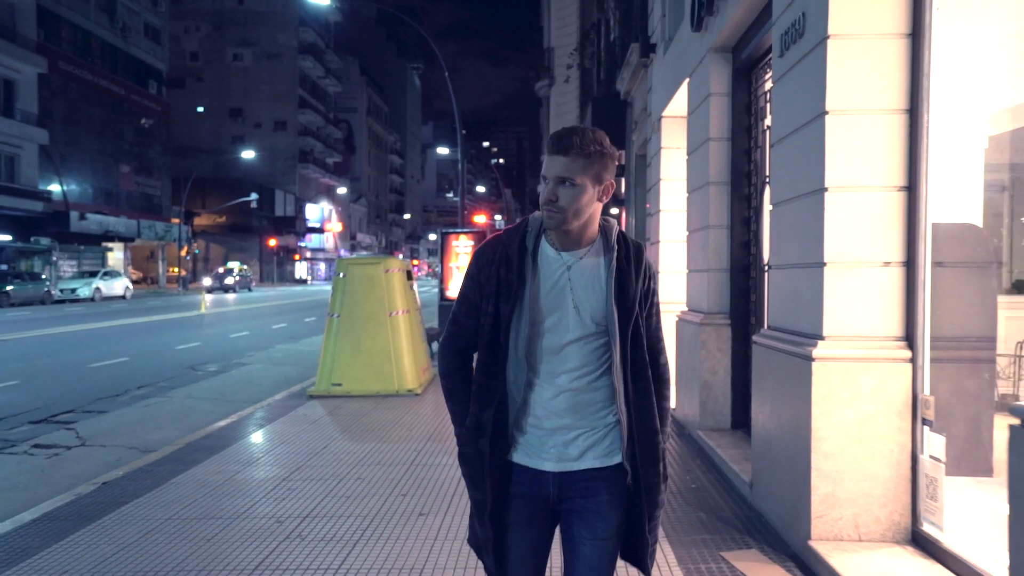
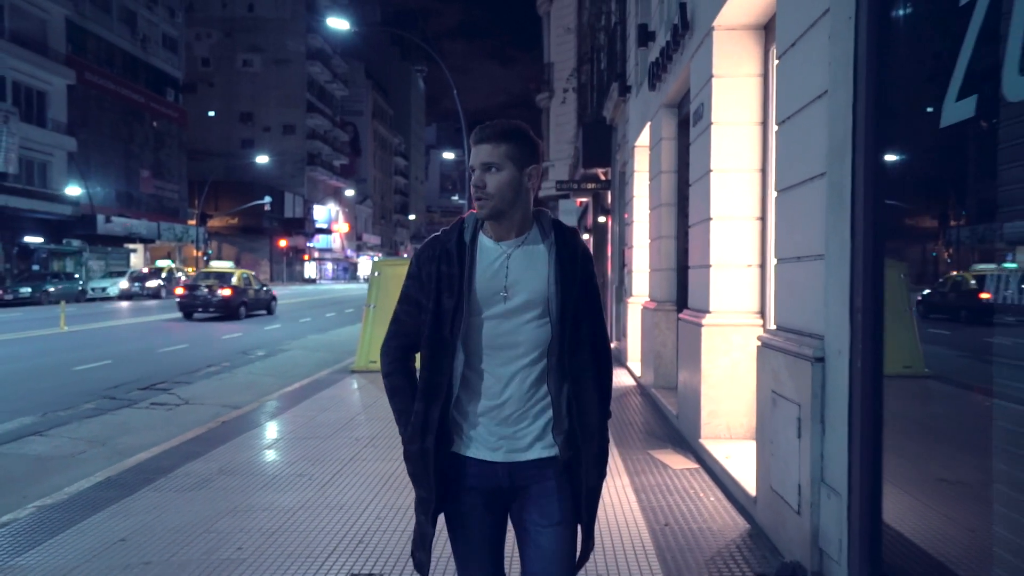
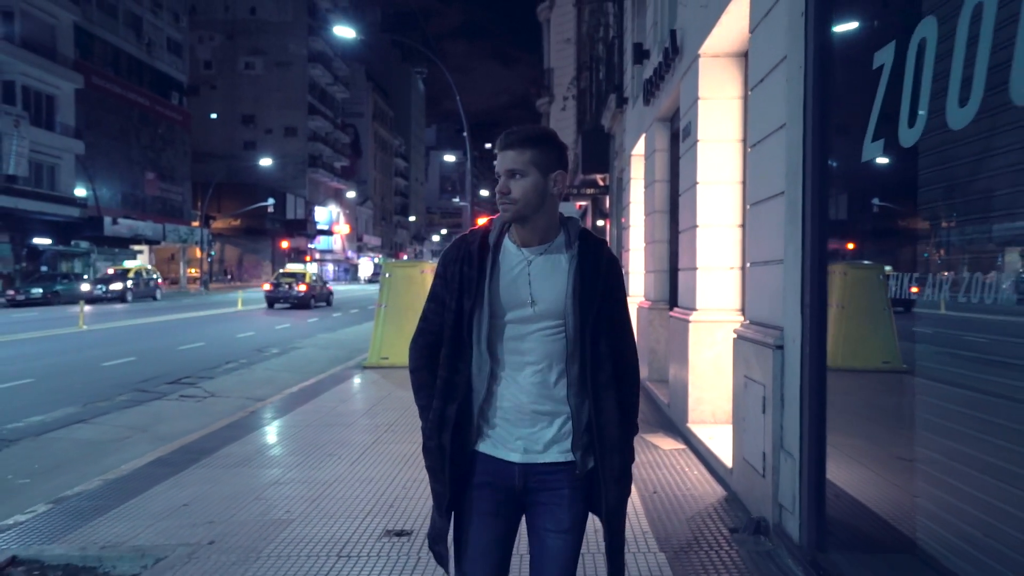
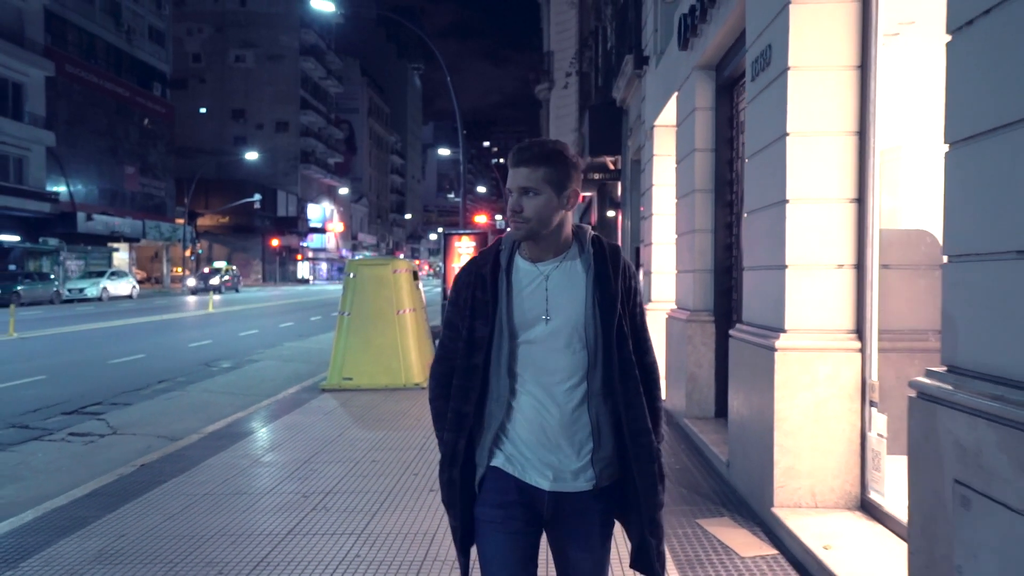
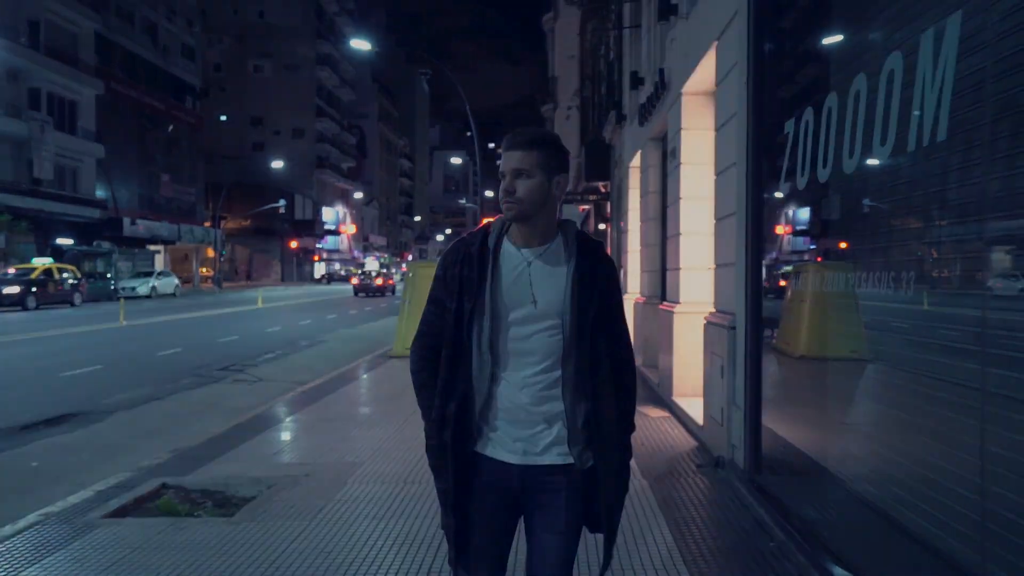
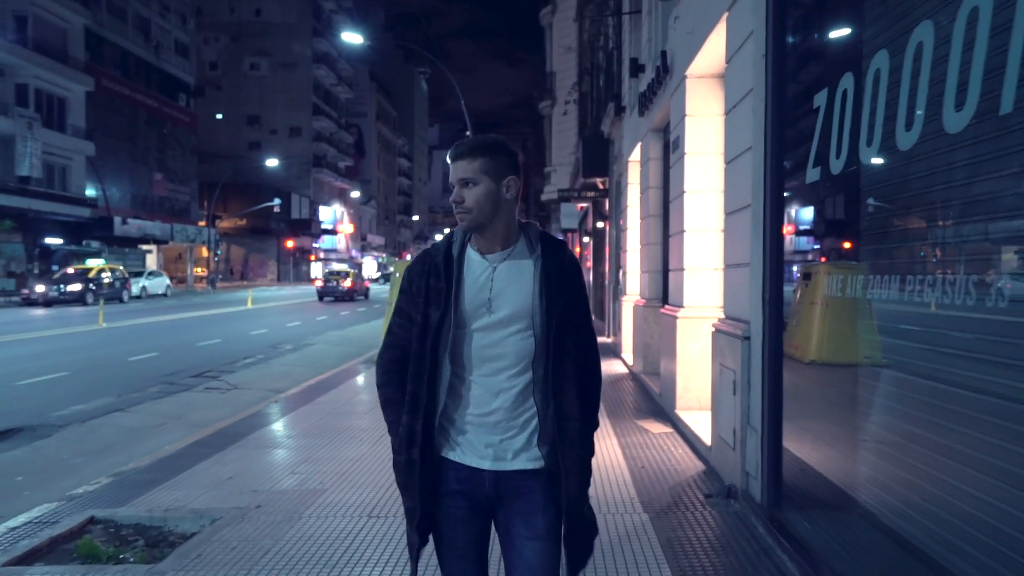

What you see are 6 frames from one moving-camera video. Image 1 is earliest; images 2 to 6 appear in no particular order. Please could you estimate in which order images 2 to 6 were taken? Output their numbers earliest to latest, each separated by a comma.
4, 2, 3, 6, 5
